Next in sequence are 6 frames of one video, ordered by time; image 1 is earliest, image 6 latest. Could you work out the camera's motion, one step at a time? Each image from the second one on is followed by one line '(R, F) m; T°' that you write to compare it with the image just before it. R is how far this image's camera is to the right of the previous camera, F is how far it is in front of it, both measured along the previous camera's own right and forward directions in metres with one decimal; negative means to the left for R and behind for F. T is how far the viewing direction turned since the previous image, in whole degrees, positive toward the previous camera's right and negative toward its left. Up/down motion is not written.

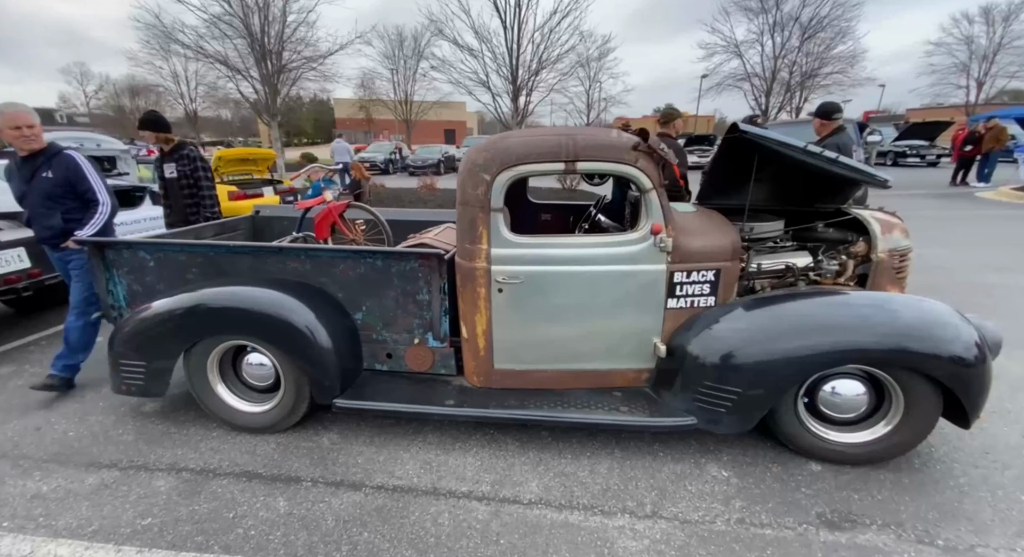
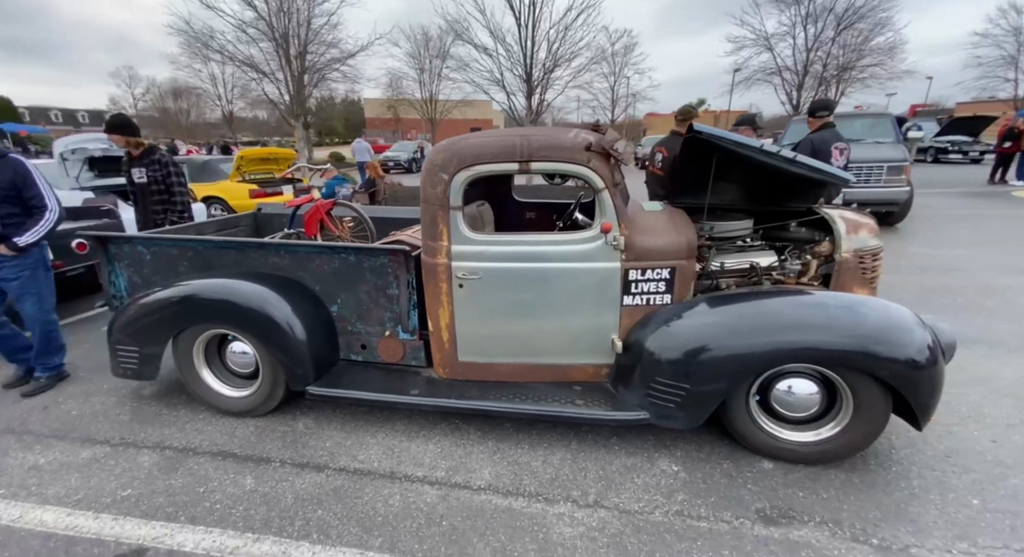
(+0.4, -0.1) m; -3°
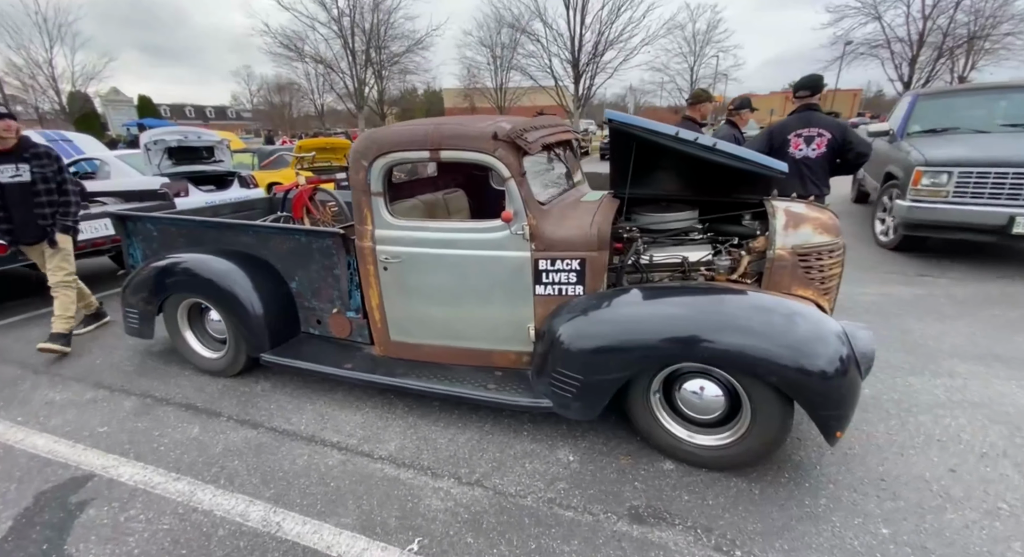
(+0.9, 0.0) m; -9°
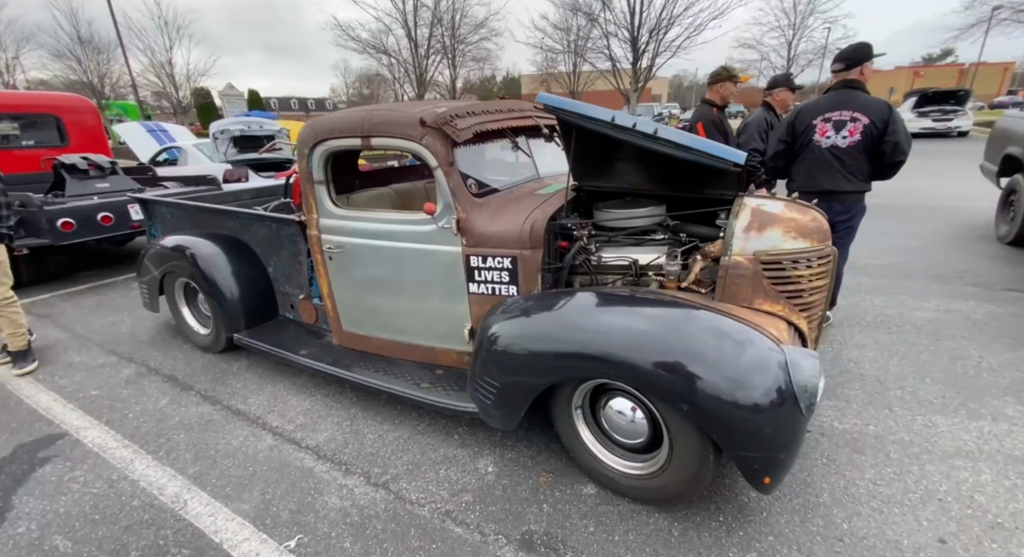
(+0.7, +0.2) m; -9°
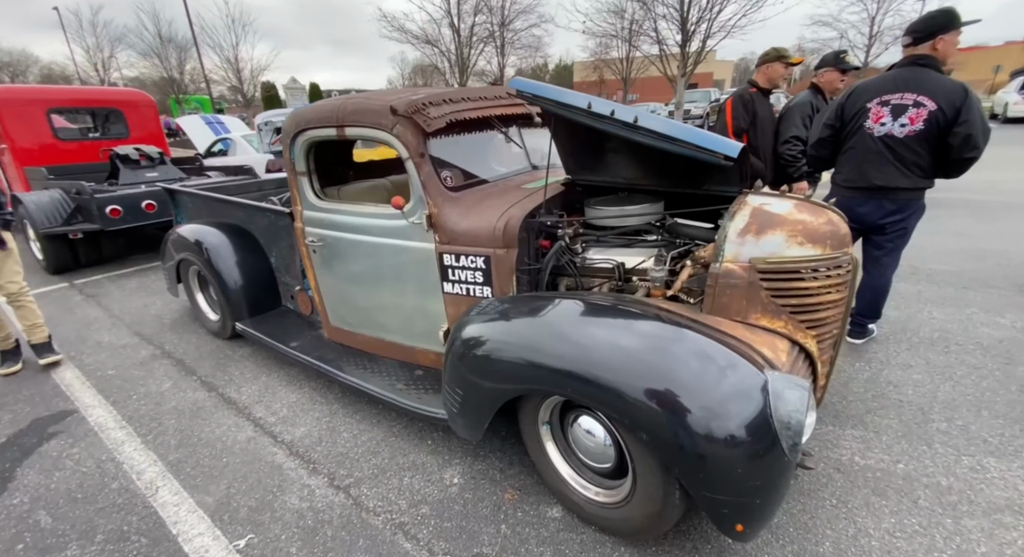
(+0.4, +0.2) m; -6°
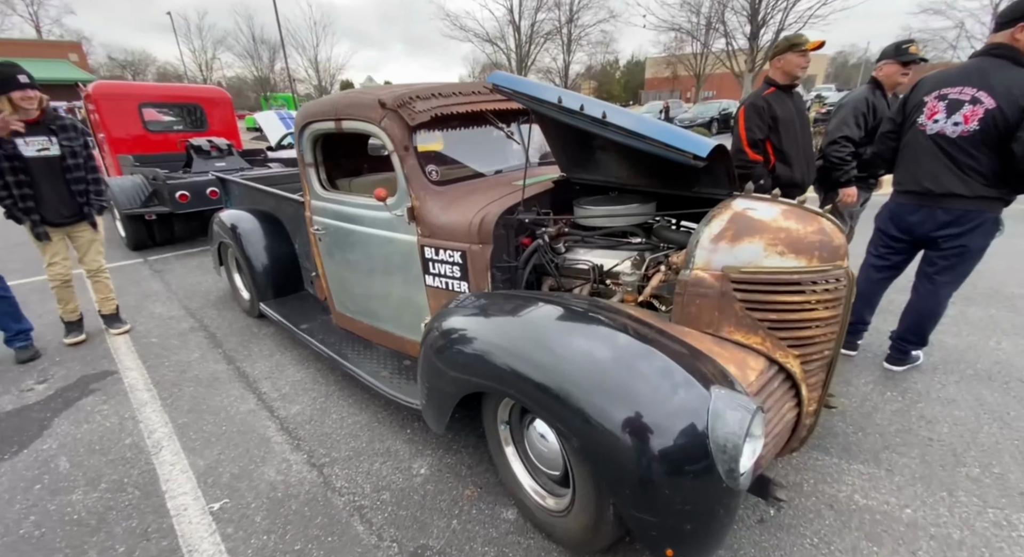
(+0.4, 0.0) m; -8°
